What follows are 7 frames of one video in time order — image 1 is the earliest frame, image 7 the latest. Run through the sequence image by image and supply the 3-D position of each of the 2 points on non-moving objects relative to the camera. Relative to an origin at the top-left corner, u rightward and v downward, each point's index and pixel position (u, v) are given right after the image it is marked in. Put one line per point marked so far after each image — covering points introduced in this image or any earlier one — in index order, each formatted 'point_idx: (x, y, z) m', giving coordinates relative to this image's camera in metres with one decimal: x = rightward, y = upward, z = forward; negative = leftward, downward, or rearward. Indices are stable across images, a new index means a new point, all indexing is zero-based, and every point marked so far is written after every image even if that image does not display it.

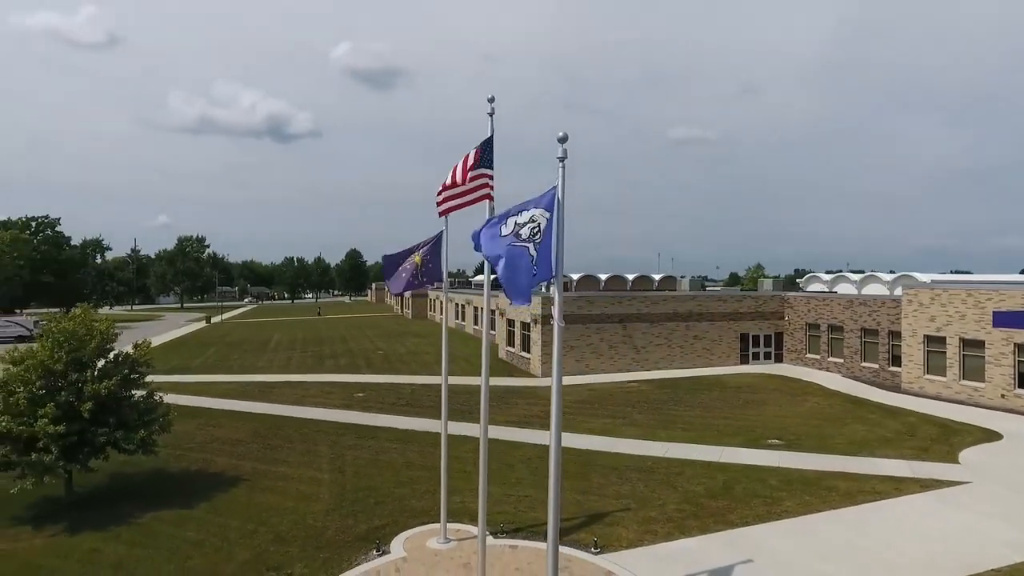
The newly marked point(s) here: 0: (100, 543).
0: (-7.7, -4.8, +11.8) m
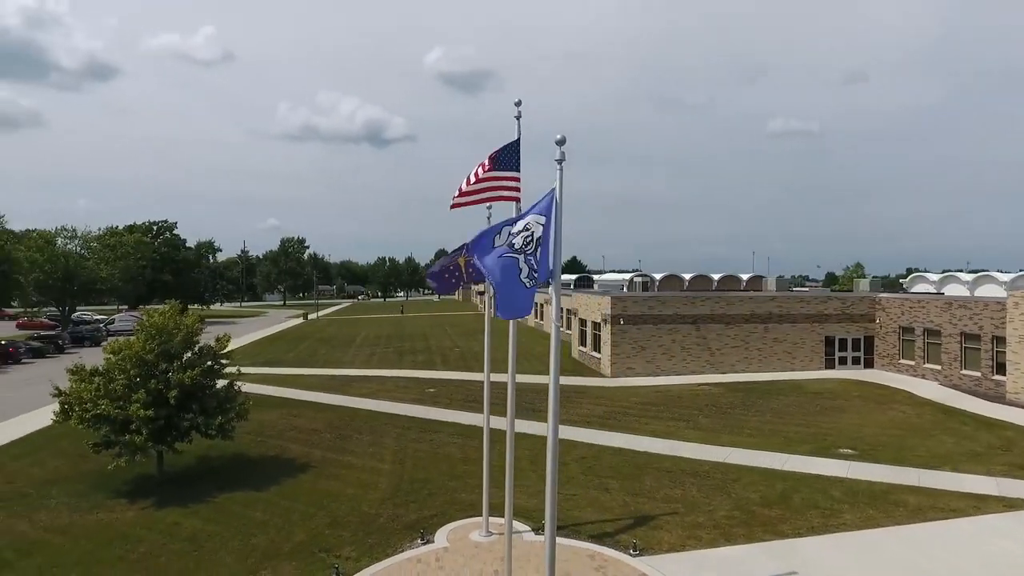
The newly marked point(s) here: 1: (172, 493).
0: (-6.8, -4.7, +13.0) m
1: (-7.8, -4.7, +14.4) m
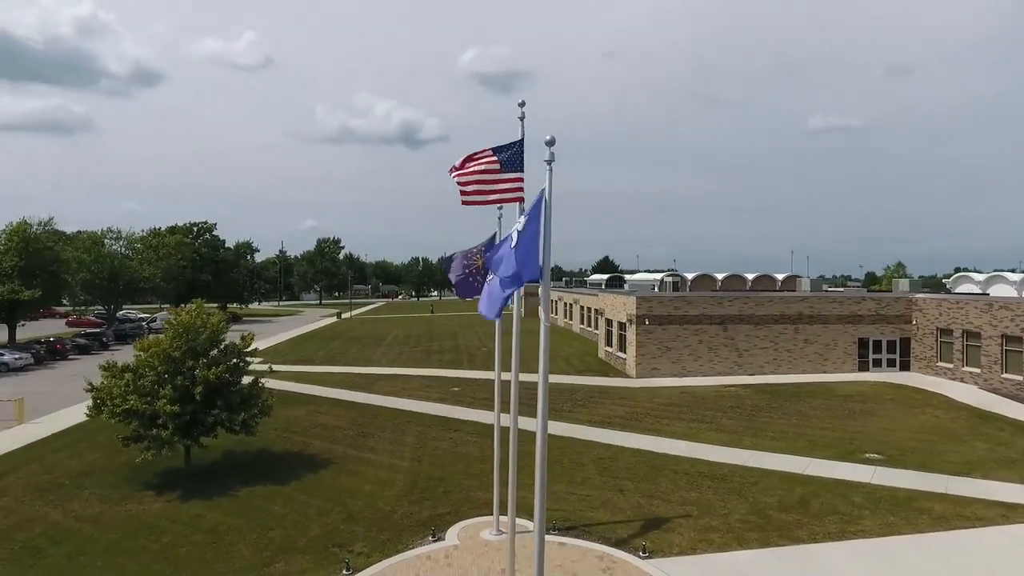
0: (-6.6, -4.7, +13.4) m
1: (-7.4, -4.7, +14.9) m
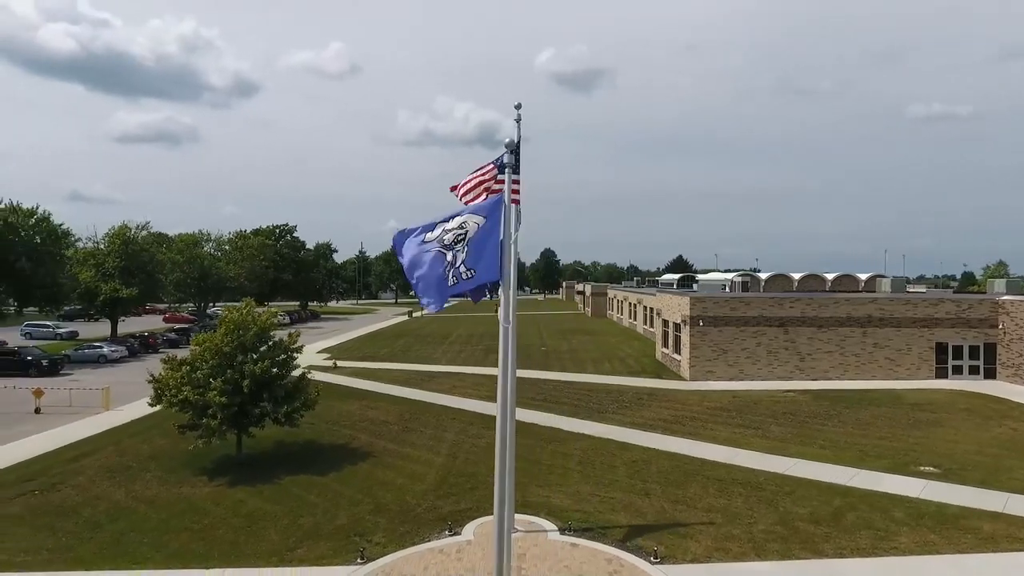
0: (-6.0, -4.7, +14.3) m
1: (-6.7, -4.7, +15.9) m
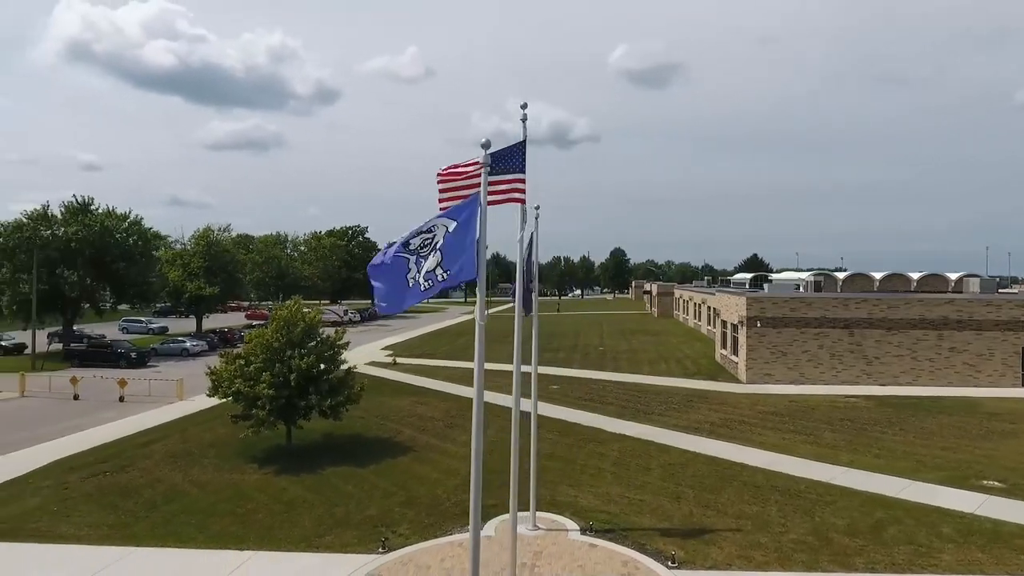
0: (-5.3, -4.7, +15.0) m
1: (-5.8, -4.6, +16.7) m
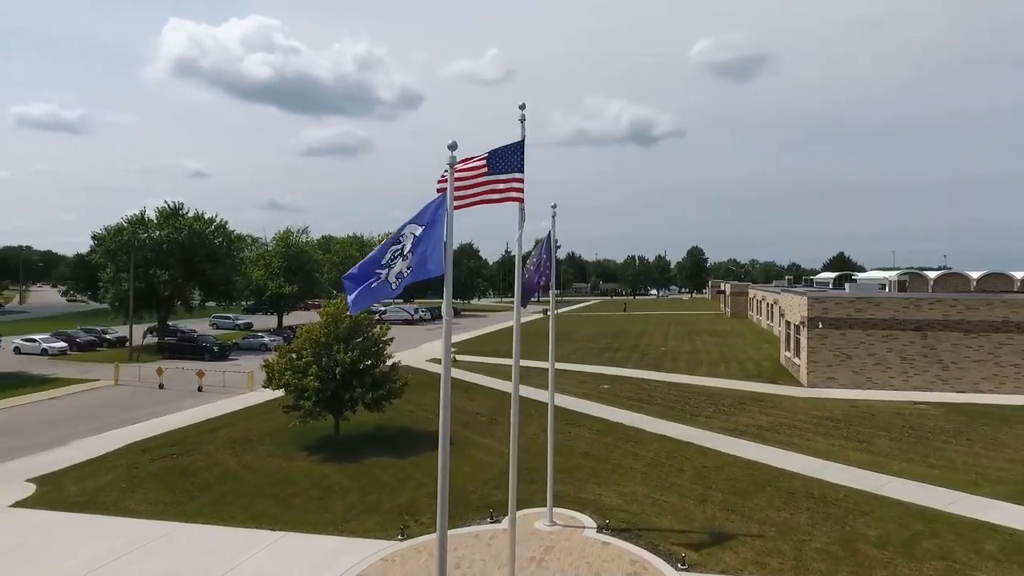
0: (-4.6, -4.6, +15.8) m
1: (-4.8, -4.6, +17.5) m
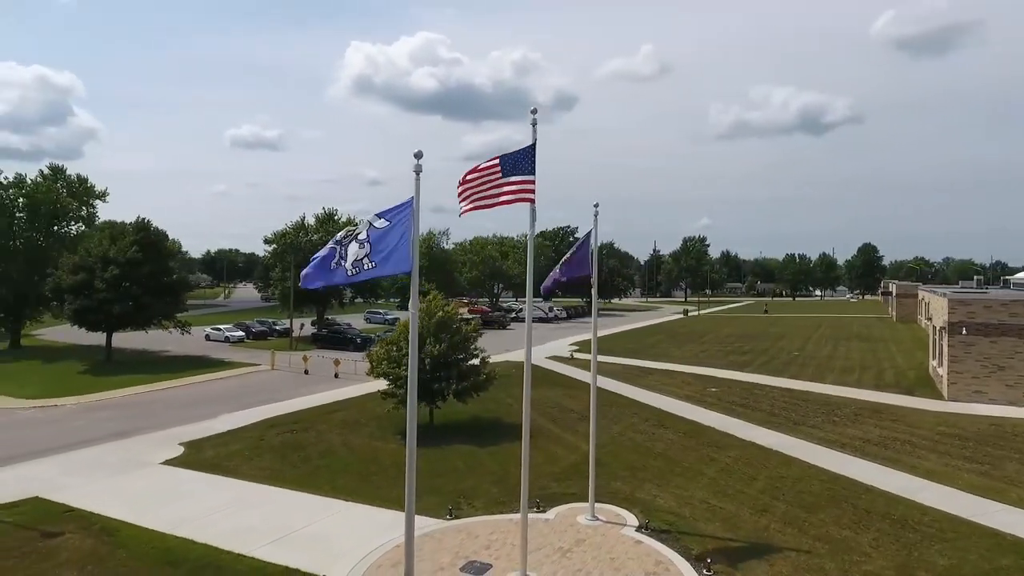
0: (-2.7, -4.5, +17.2) m
1: (-2.5, -4.5, +18.9) m
